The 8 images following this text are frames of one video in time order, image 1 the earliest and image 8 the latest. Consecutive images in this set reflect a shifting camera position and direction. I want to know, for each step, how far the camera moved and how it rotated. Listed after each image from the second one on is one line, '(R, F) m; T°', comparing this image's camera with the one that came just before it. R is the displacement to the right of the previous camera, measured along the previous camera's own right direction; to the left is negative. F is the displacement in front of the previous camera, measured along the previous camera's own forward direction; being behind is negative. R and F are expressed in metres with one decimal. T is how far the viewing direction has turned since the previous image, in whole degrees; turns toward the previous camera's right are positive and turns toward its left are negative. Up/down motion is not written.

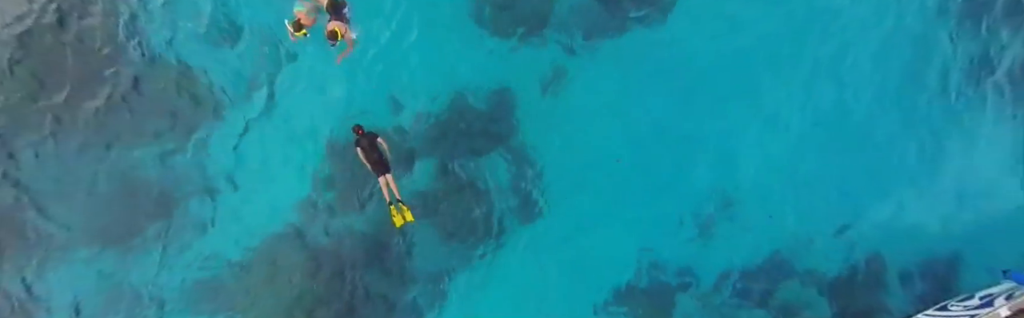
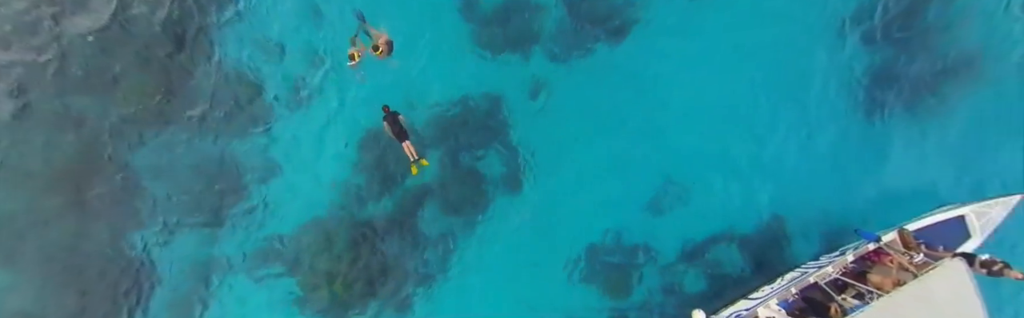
(-0.1, -1.8) m; +2°
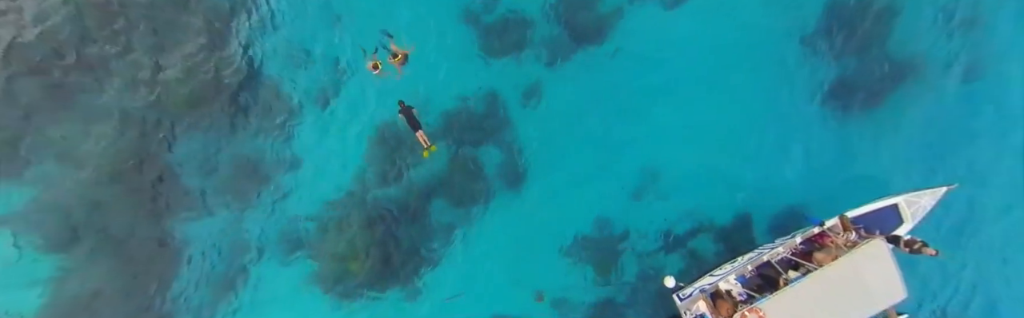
(0.0, -1.0) m; 0°
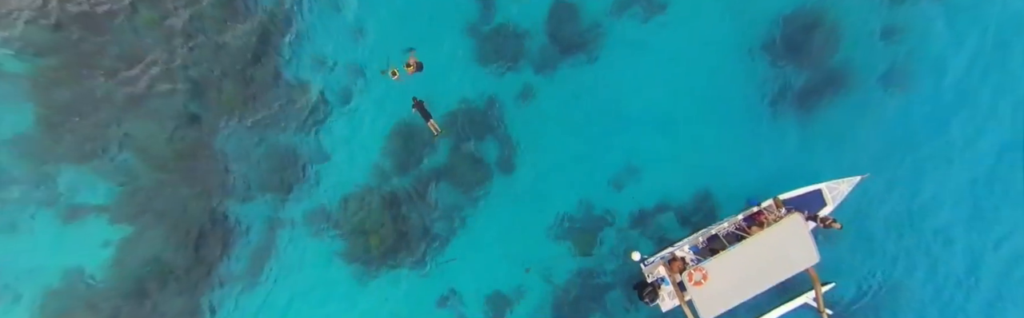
(-0.1, -1.6) m; +1°
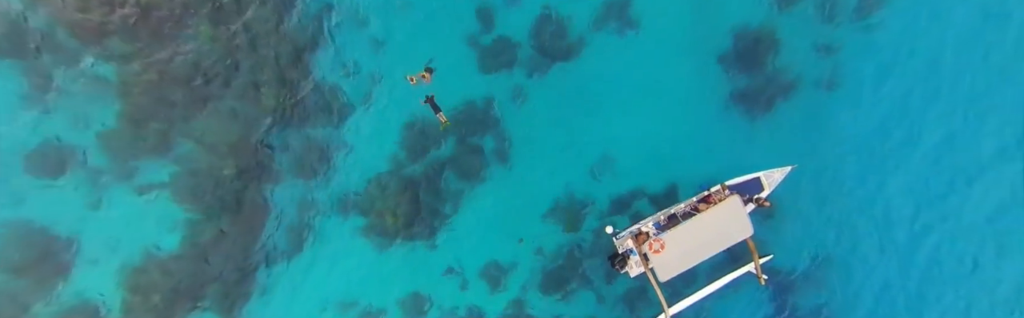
(-0.2, -2.0) m; +1°
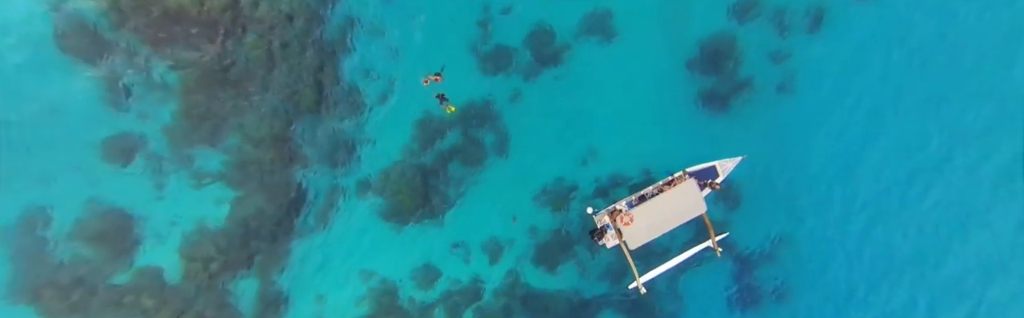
(0.0, -2.3) m; 0°
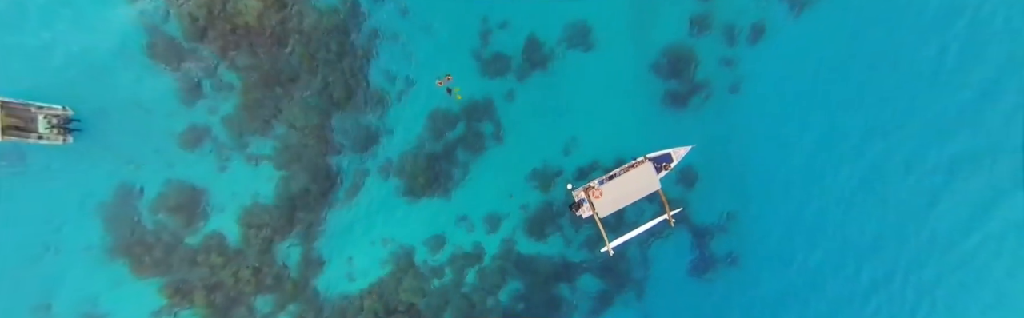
(-0.1, -3.4) m; +1°
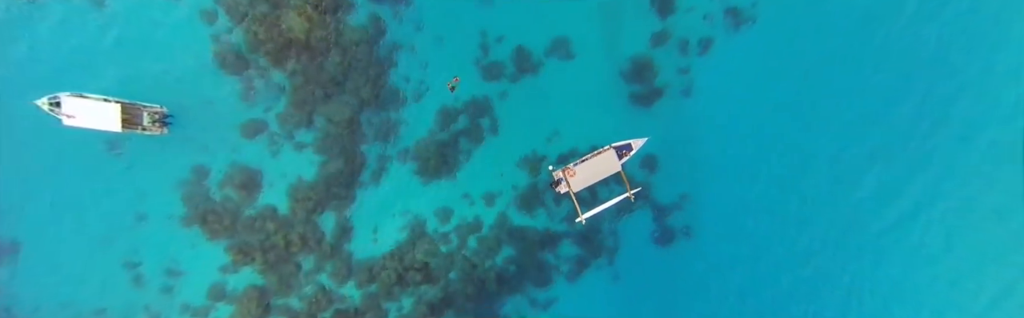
(0.0, -4.5) m; +1°
